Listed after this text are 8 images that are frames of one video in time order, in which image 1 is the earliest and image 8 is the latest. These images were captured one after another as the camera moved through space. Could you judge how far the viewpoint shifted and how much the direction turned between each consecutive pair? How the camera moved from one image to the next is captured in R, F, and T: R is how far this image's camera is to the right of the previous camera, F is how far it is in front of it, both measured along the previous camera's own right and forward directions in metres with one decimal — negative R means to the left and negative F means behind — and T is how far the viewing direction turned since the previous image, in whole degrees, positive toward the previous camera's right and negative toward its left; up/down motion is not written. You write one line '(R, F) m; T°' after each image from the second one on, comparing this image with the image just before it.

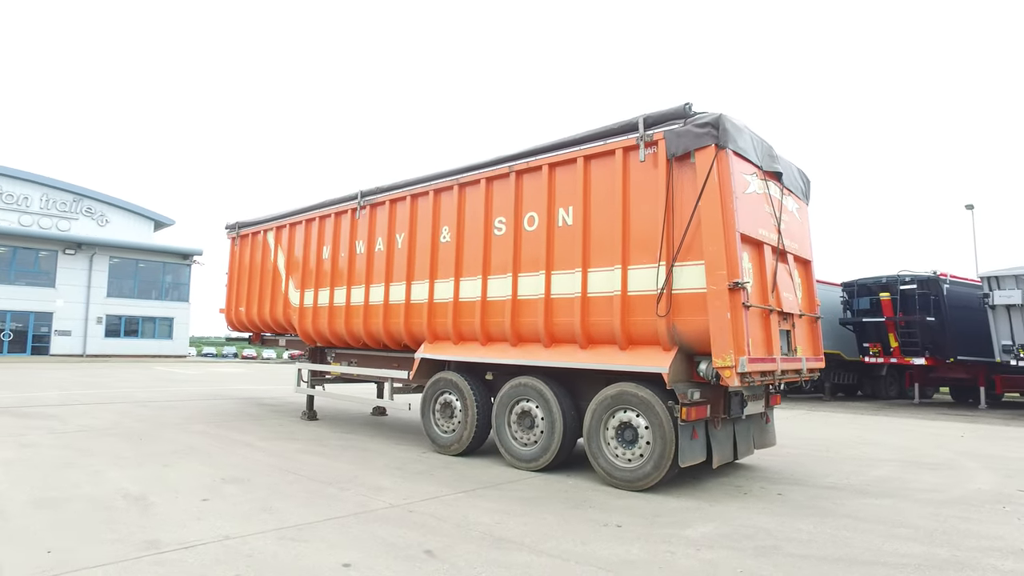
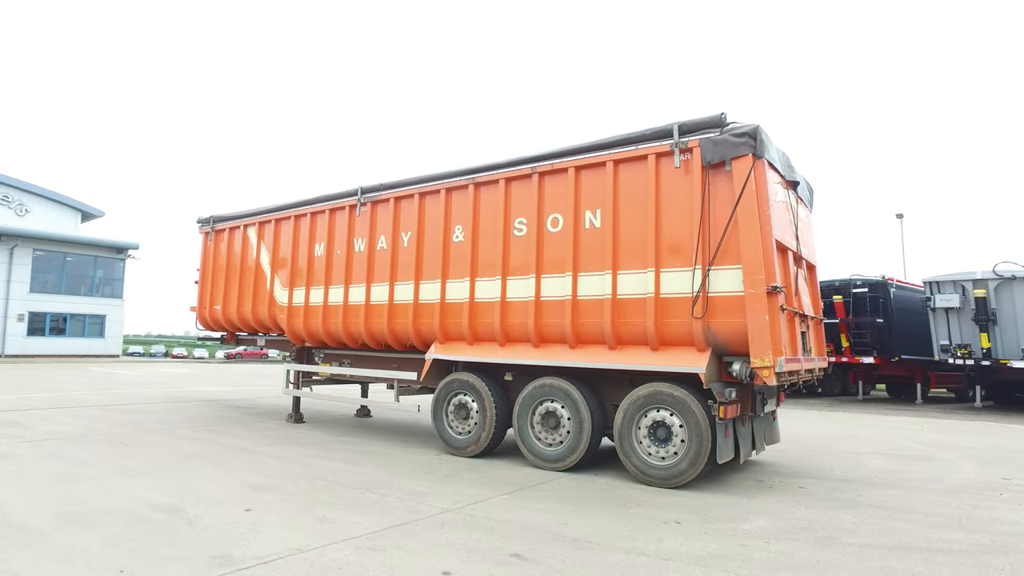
(-1.1, 0.0) m; +6°
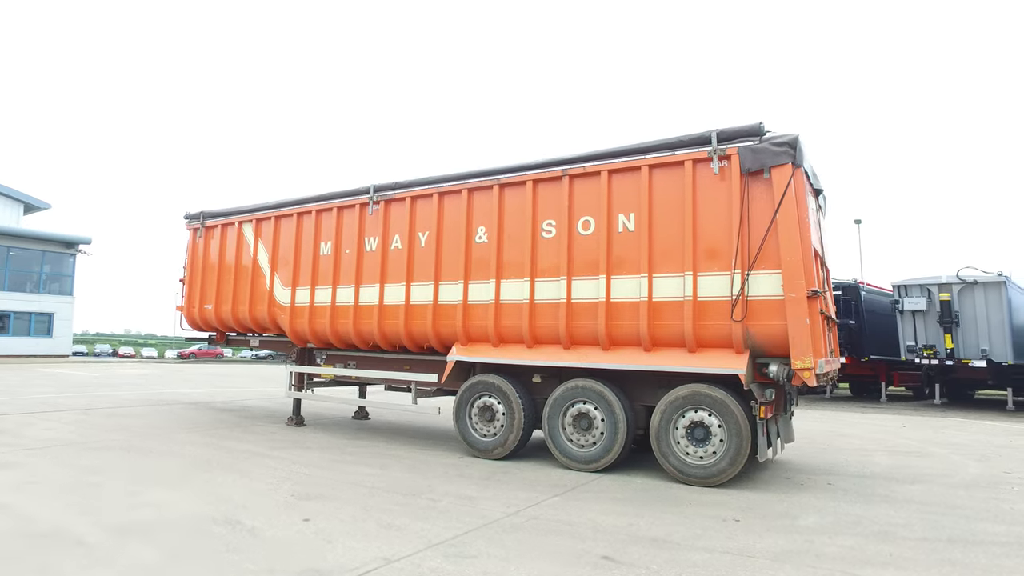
(-1.0, 0.0) m; +5°
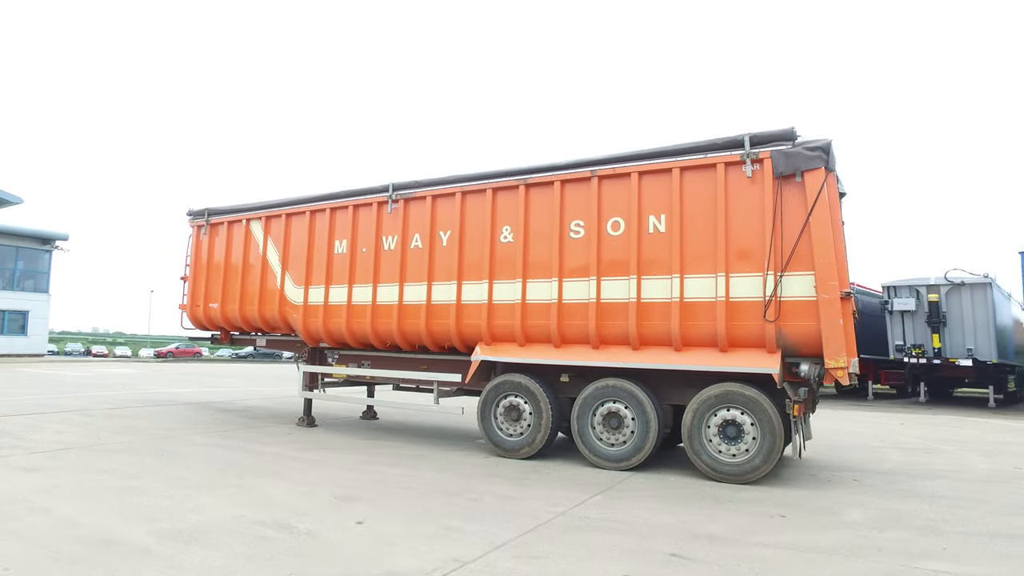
(-0.7, 0.0) m; +2°
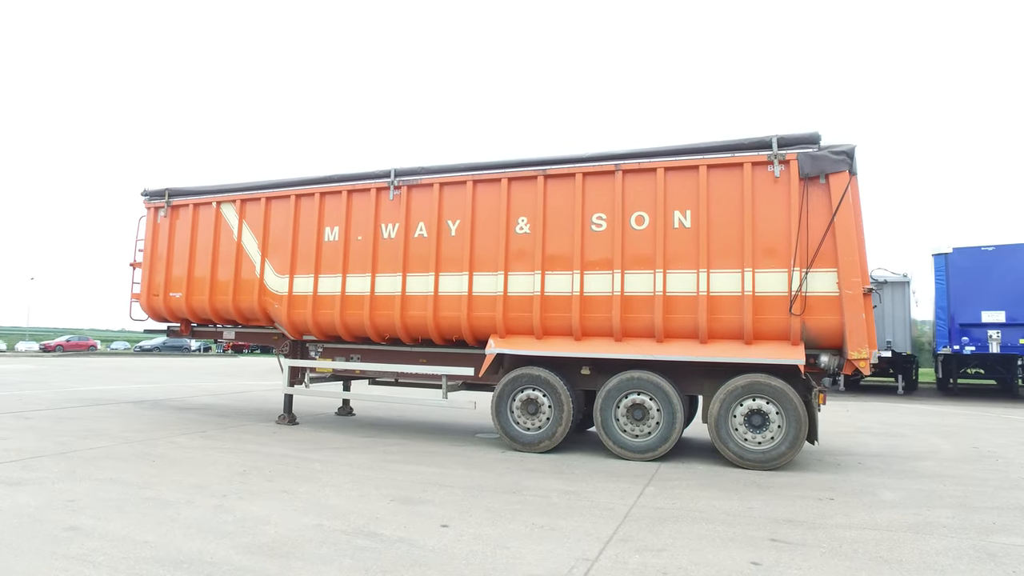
(-1.4, +0.2) m; +9°
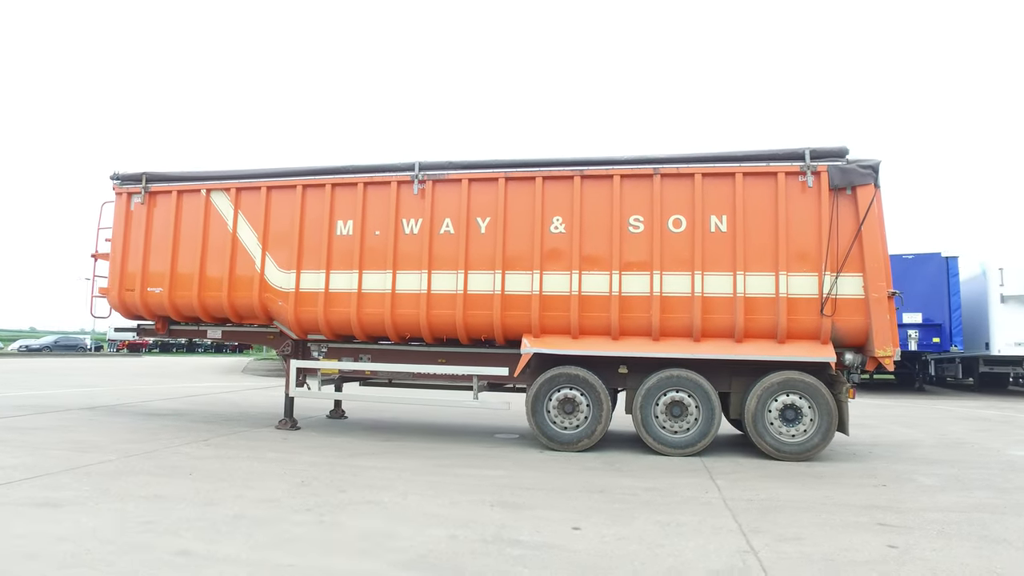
(-1.8, +0.2) m; +9°
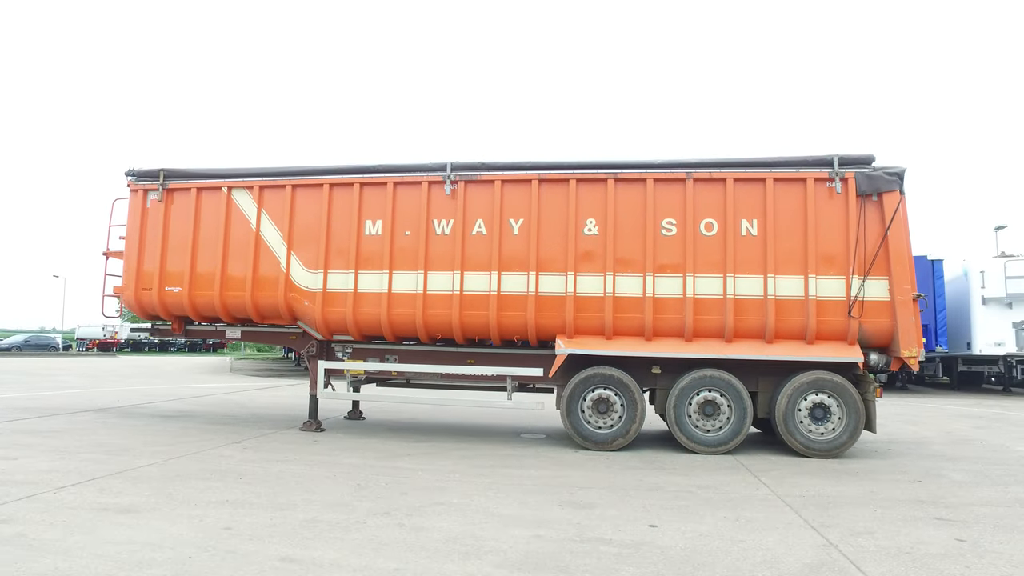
(-0.9, 0.0) m; +3°
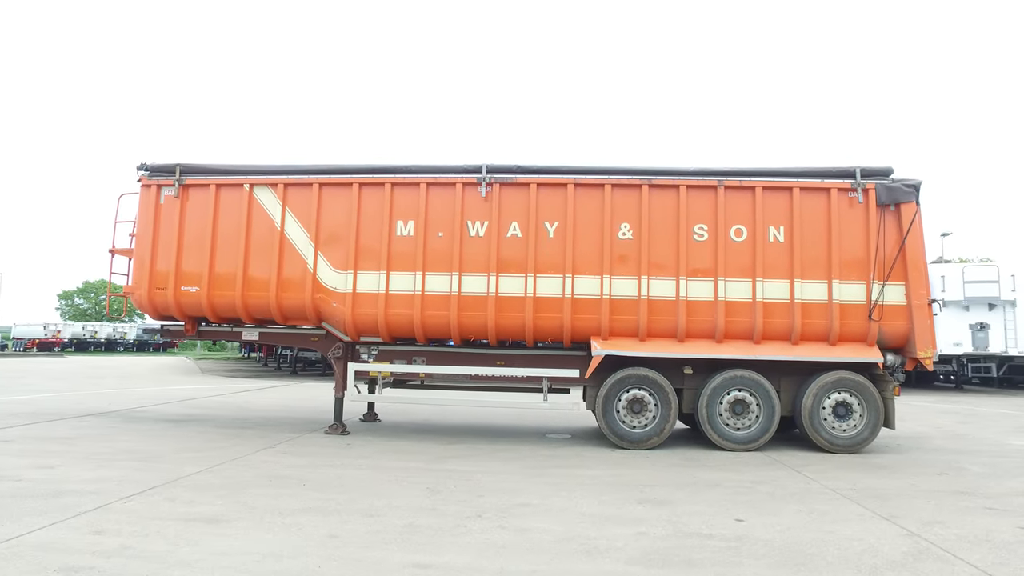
(-1.2, 0.0) m; +5°
